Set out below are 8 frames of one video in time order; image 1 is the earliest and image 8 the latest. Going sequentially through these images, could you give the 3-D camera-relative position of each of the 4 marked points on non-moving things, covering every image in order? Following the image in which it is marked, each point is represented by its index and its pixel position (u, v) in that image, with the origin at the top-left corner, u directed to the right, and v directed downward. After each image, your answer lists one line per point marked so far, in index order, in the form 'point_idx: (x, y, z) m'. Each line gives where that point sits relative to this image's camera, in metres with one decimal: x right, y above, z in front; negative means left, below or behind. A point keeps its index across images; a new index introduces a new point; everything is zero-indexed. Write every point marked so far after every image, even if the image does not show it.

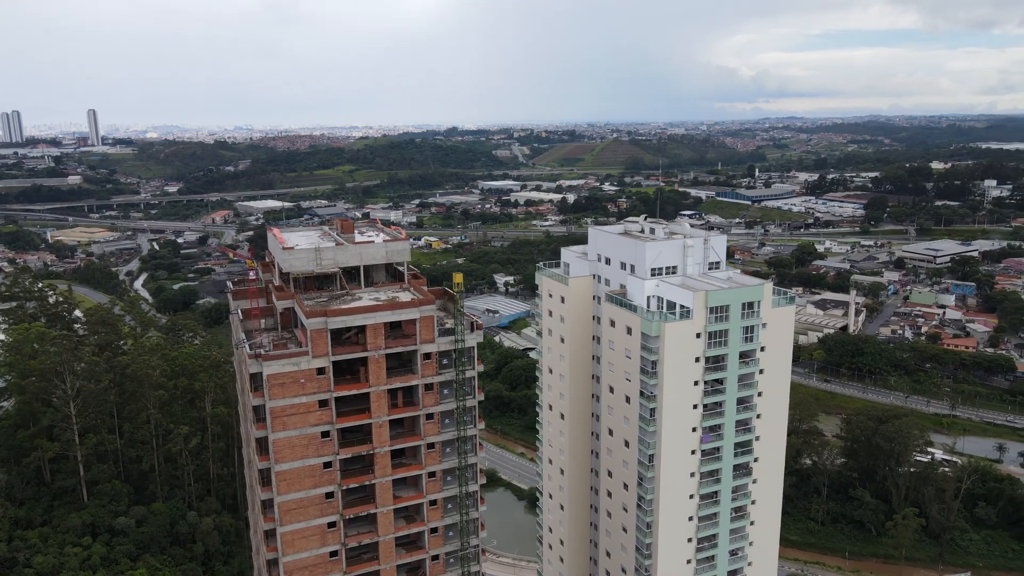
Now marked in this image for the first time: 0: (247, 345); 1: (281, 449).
0: (-5.4, -1.2, +15.1) m
1: (-4.6, -3.2, +14.5) m
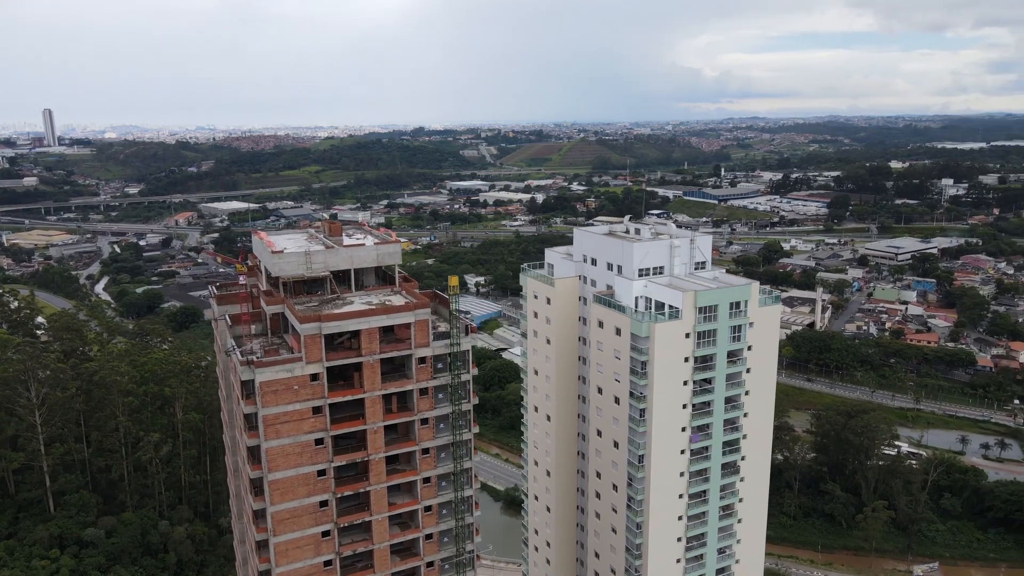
0: (-5.5, -1.3, +14.7) m
1: (-4.6, -3.3, +14.1) m
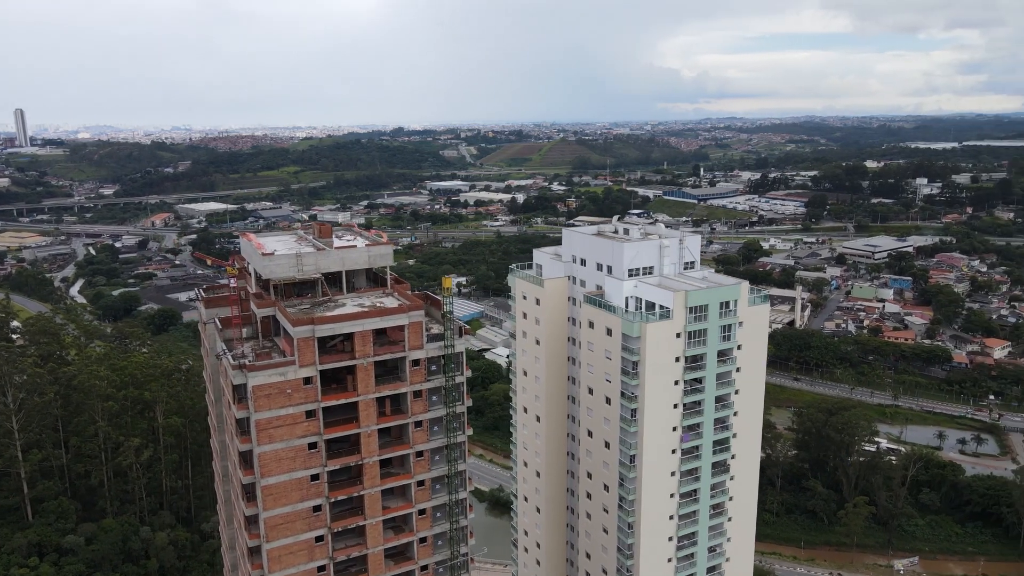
0: (-5.6, -1.3, +14.5) m
1: (-4.7, -3.3, +13.9) m
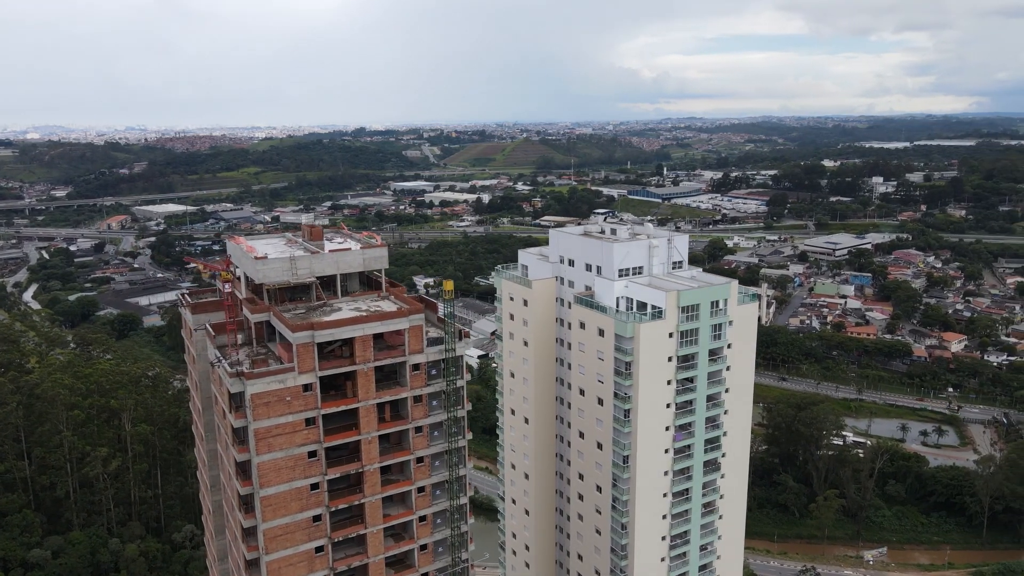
0: (-5.5, -1.4, +14.1) m
1: (-4.6, -3.4, +13.6) m
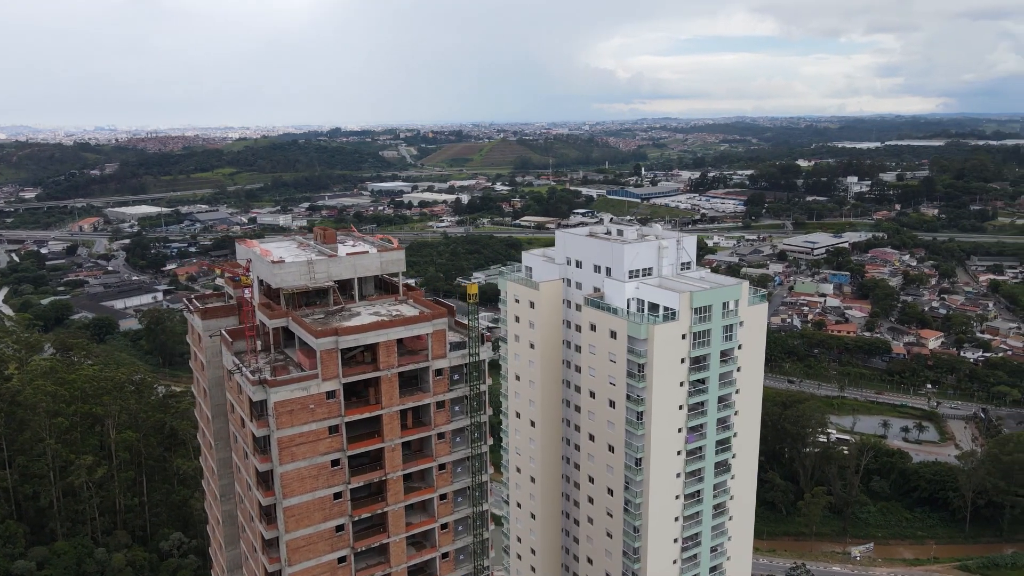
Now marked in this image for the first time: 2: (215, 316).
0: (-5.0, -1.5, +13.7) m
1: (-4.0, -3.5, +13.2) m
2: (-6.7, -0.6, +16.5) m
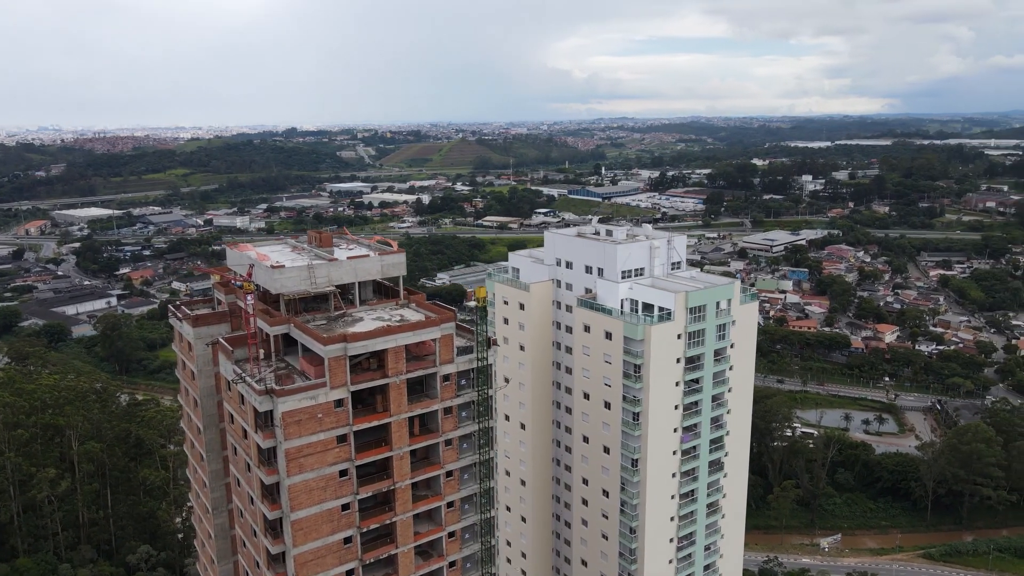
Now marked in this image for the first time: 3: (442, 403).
0: (-4.8, -1.6, +13.2) m
1: (-3.7, -3.6, +12.8) m
2: (-6.6, -0.8, +16.0) m
3: (-1.4, -2.2, +14.3) m
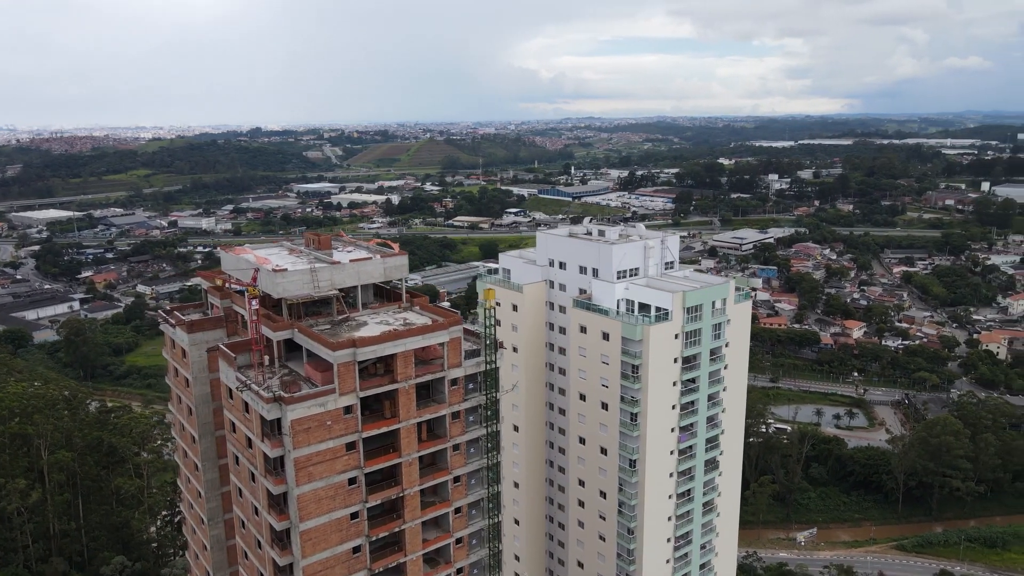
0: (-4.6, -1.7, +12.8) m
1: (-3.5, -3.7, +12.4) m
2: (-6.5, -0.9, +15.5) m
3: (-1.2, -2.3, +14.0) m
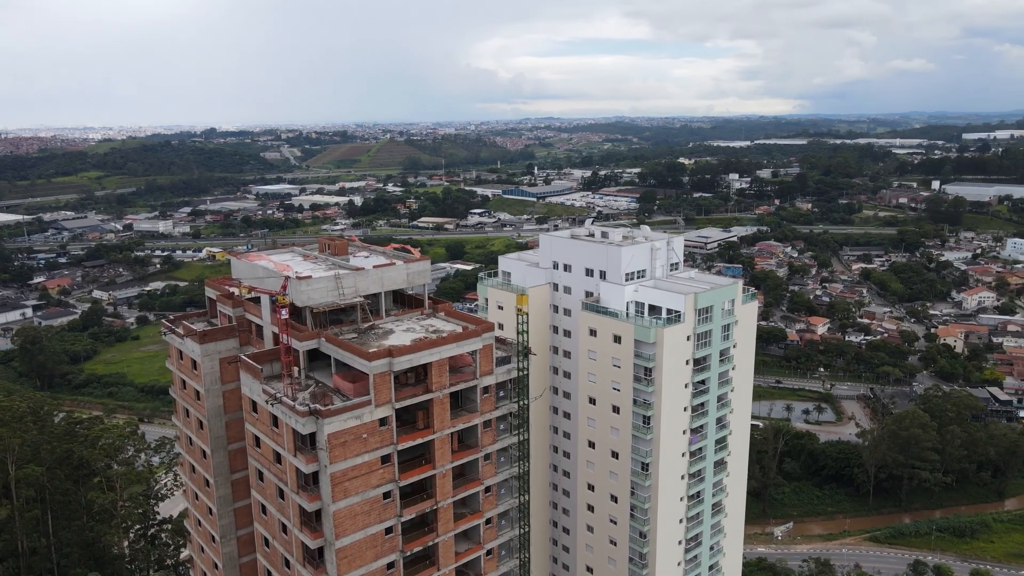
0: (-3.9, -1.9, +12.3) m
1: (-2.8, -3.8, +12.0) m
2: (-6.0, -1.0, +14.9) m
3: (-0.6, -2.4, +13.7) m
